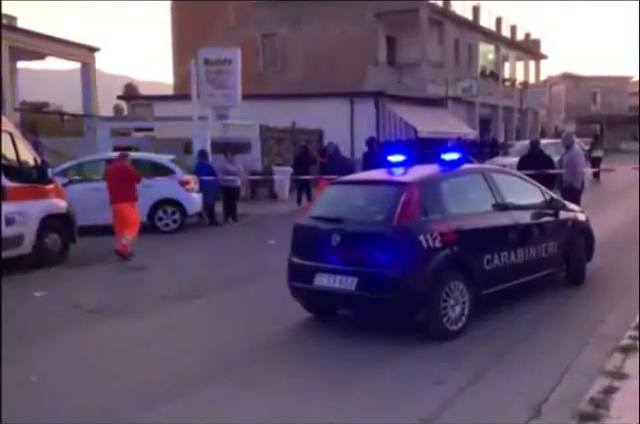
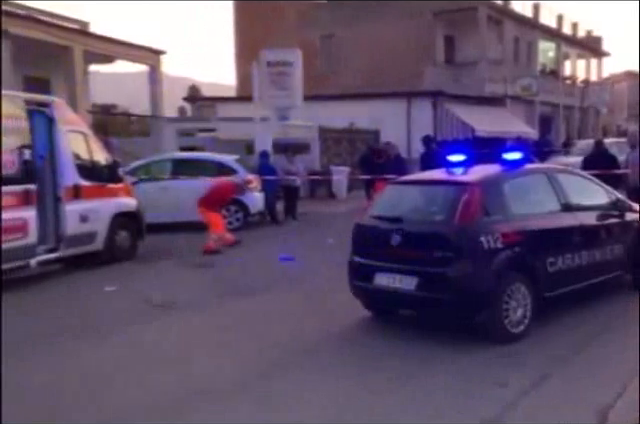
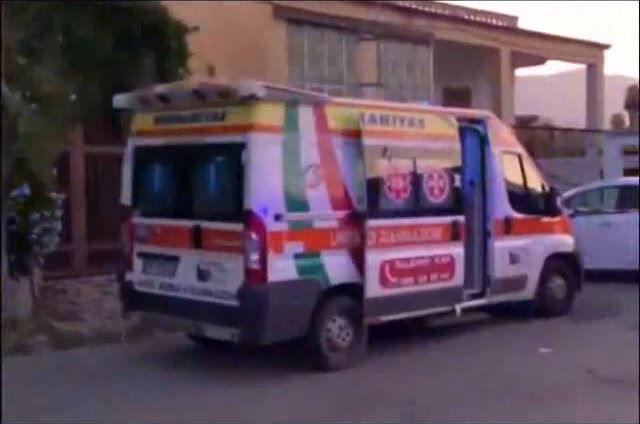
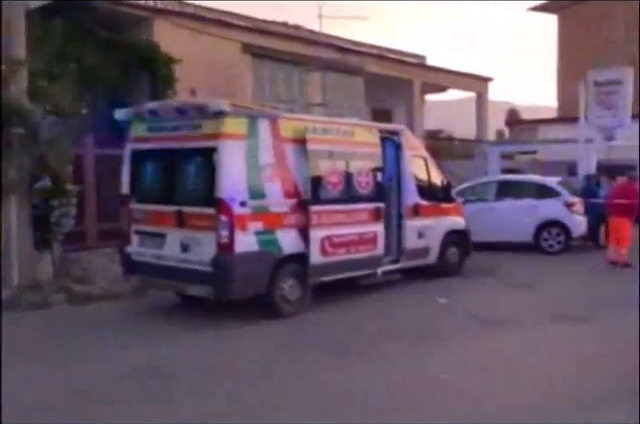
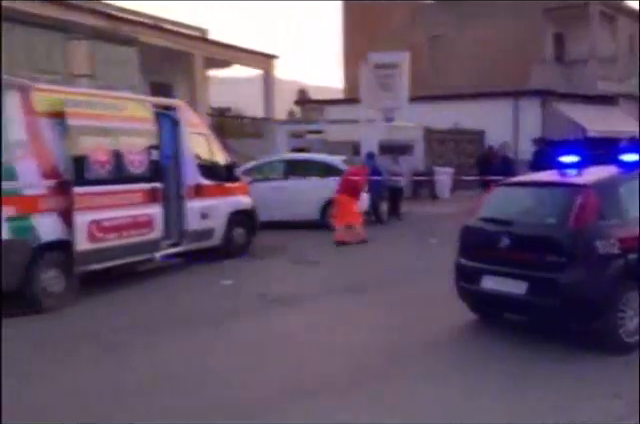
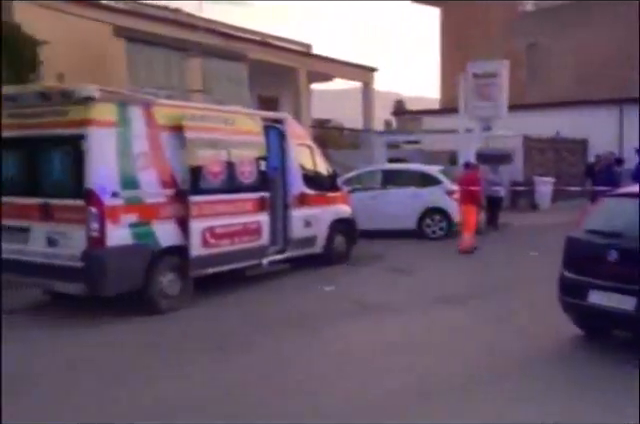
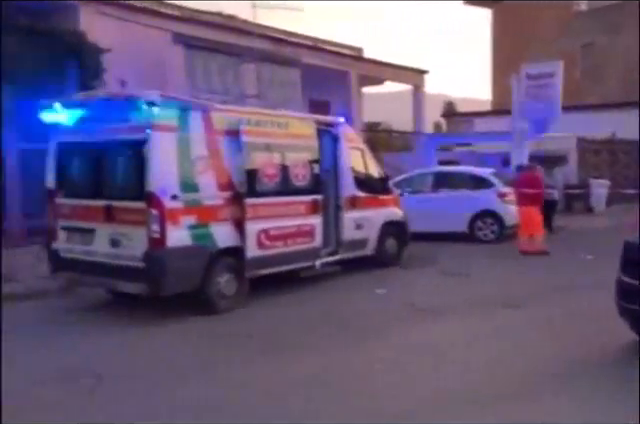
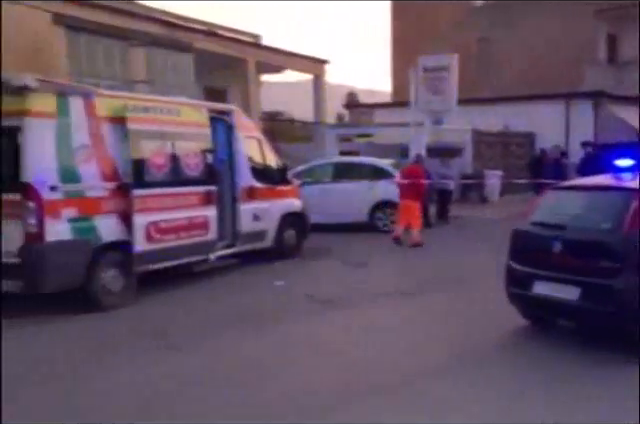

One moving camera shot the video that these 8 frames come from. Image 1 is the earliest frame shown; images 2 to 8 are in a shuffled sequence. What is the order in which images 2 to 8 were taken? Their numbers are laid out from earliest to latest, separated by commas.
2, 5, 8, 6, 7, 4, 3
